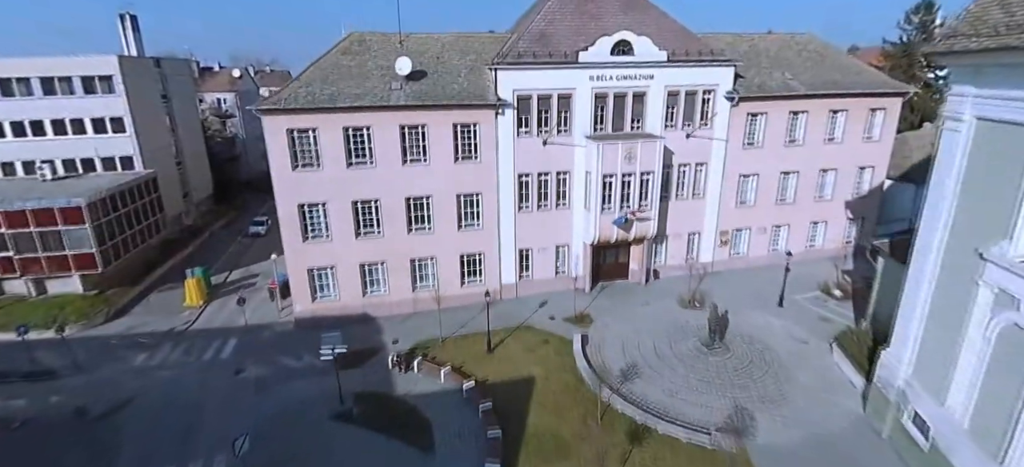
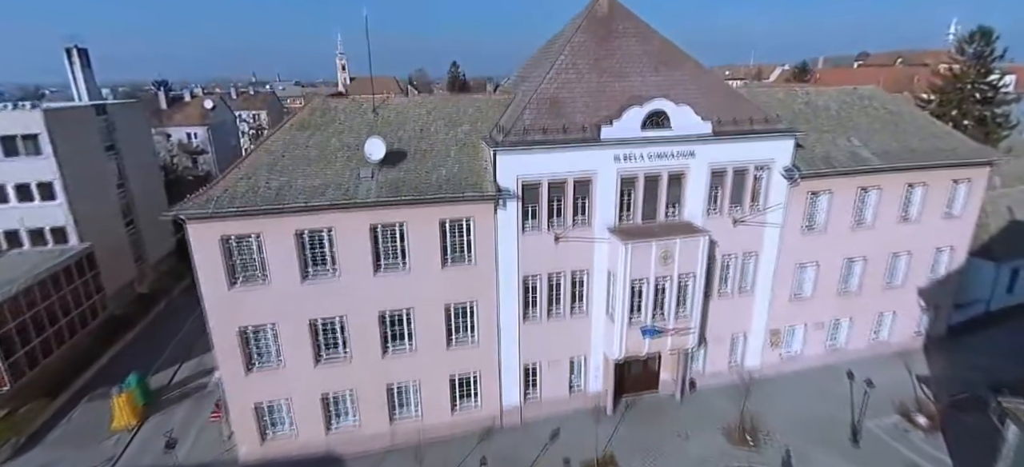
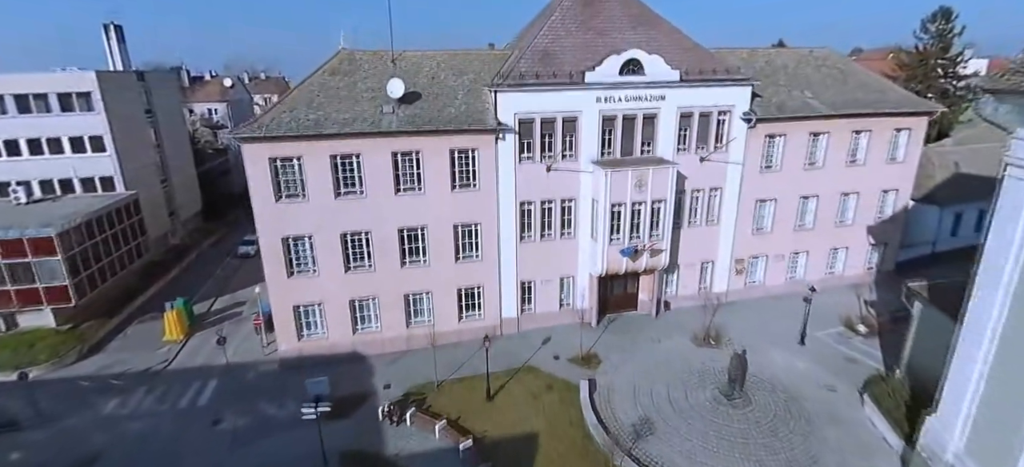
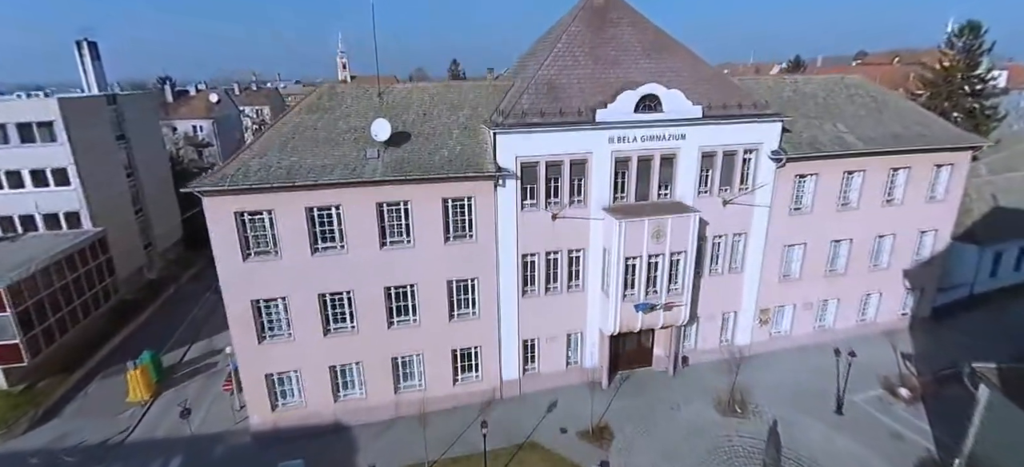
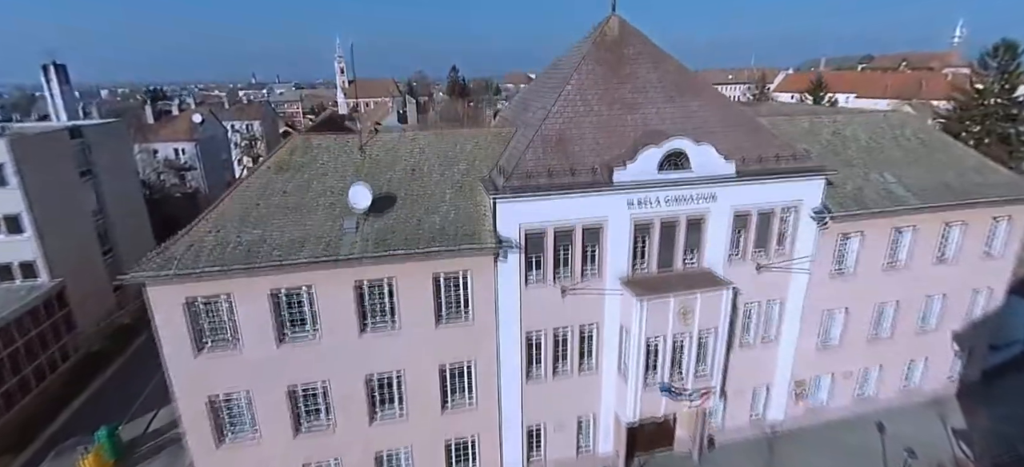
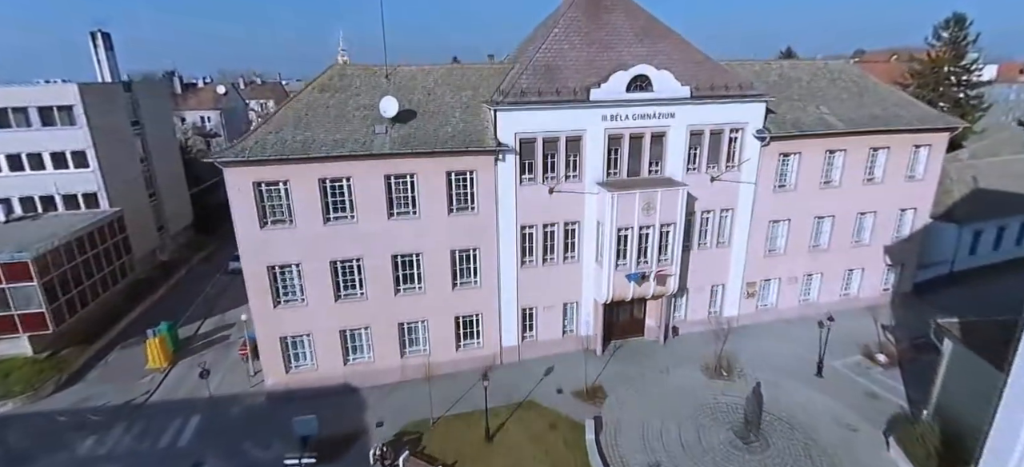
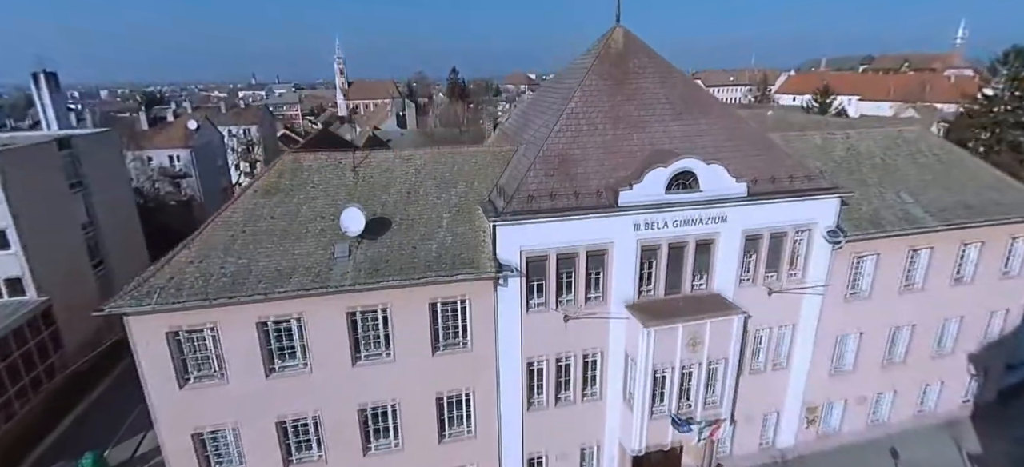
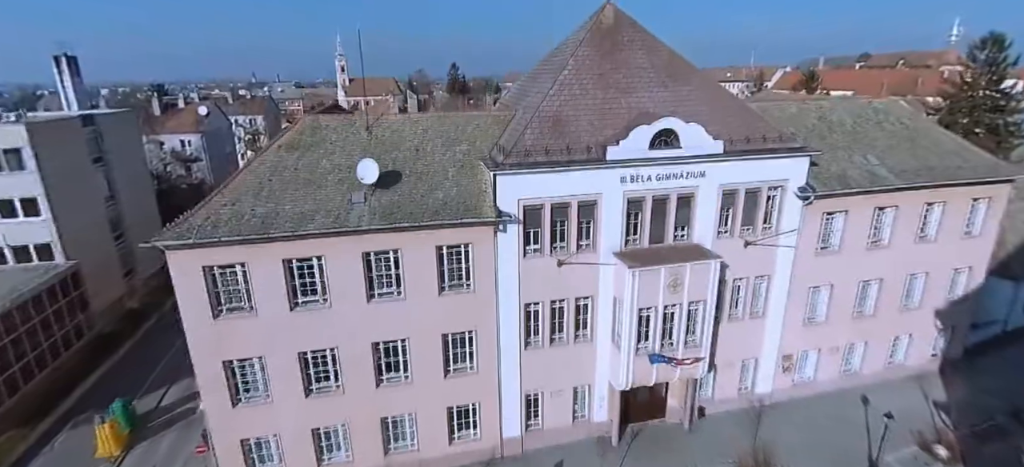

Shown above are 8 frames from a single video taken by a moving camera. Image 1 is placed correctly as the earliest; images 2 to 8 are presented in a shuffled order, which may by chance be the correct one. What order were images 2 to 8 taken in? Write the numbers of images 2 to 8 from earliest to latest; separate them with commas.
3, 6, 4, 2, 8, 5, 7
